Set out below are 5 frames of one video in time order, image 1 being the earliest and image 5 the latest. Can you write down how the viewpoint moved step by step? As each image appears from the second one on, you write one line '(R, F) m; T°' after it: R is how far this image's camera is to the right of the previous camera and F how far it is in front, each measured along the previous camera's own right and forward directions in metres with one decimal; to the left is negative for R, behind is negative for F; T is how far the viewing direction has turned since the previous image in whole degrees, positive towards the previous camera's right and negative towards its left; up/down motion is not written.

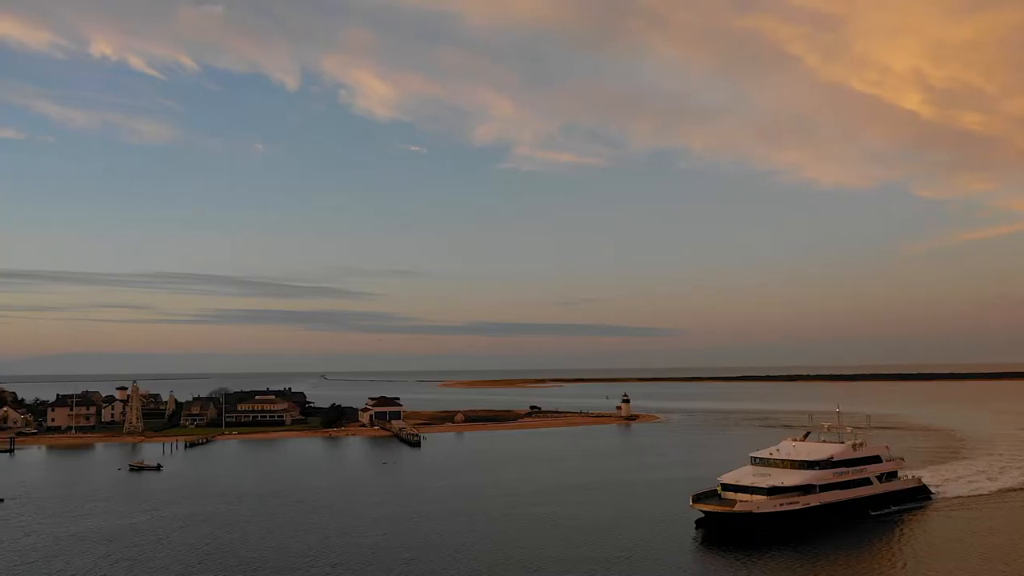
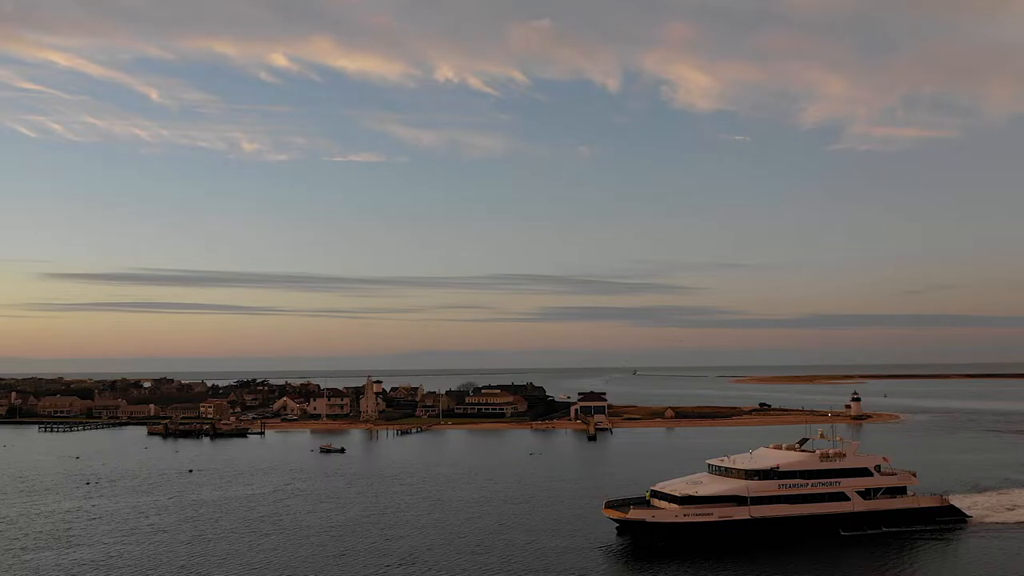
(+9.5, +1.9) m; -20°
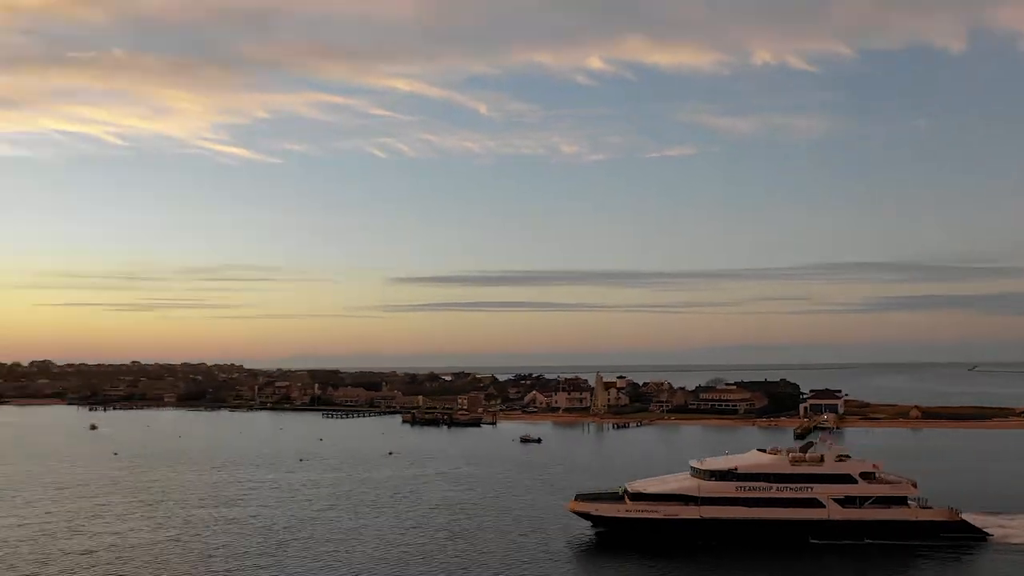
(+8.0, 0.0) m; -20°
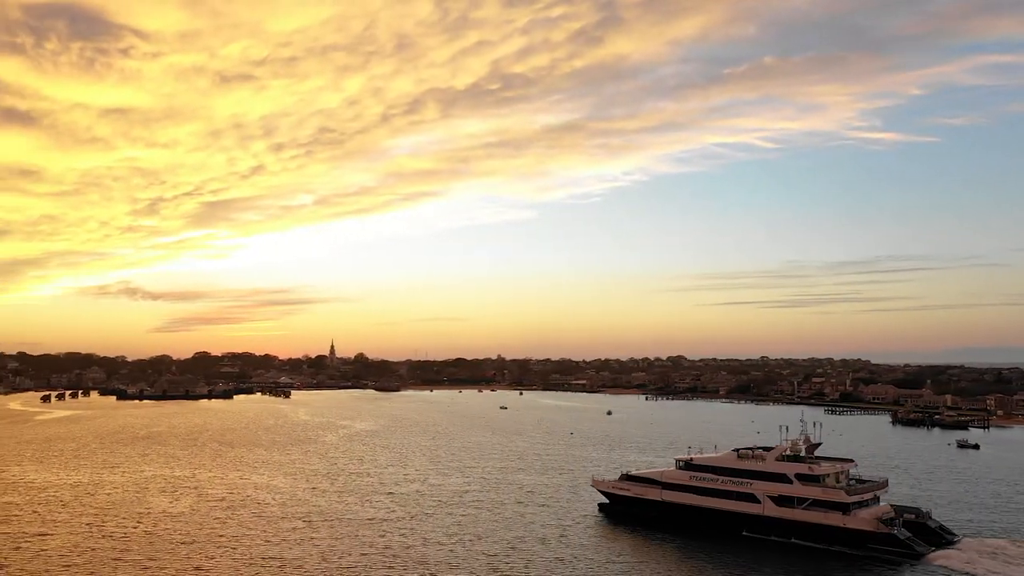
(+15.1, +0.8) m; -40°
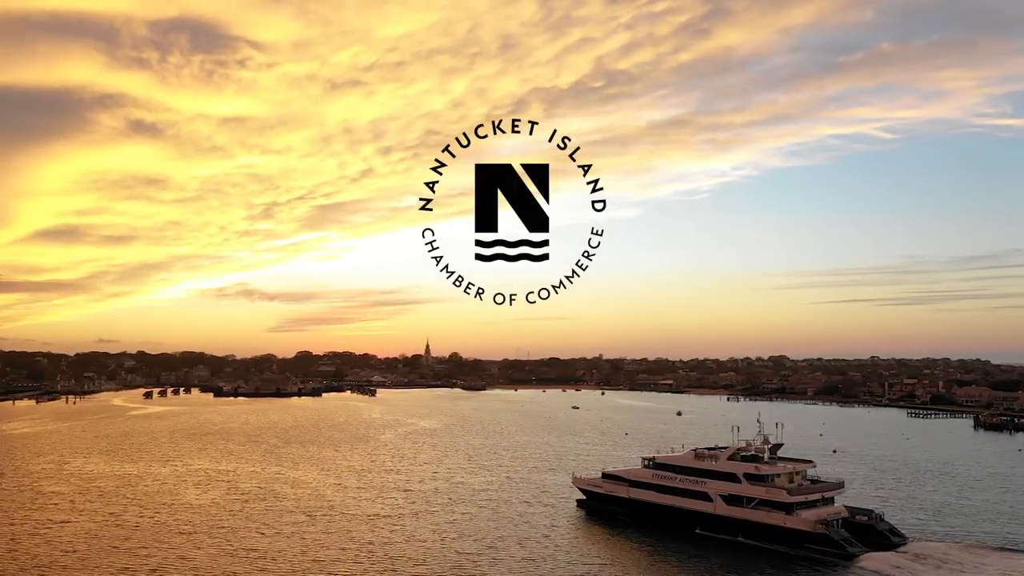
(+3.4, -0.1) m; -7°
